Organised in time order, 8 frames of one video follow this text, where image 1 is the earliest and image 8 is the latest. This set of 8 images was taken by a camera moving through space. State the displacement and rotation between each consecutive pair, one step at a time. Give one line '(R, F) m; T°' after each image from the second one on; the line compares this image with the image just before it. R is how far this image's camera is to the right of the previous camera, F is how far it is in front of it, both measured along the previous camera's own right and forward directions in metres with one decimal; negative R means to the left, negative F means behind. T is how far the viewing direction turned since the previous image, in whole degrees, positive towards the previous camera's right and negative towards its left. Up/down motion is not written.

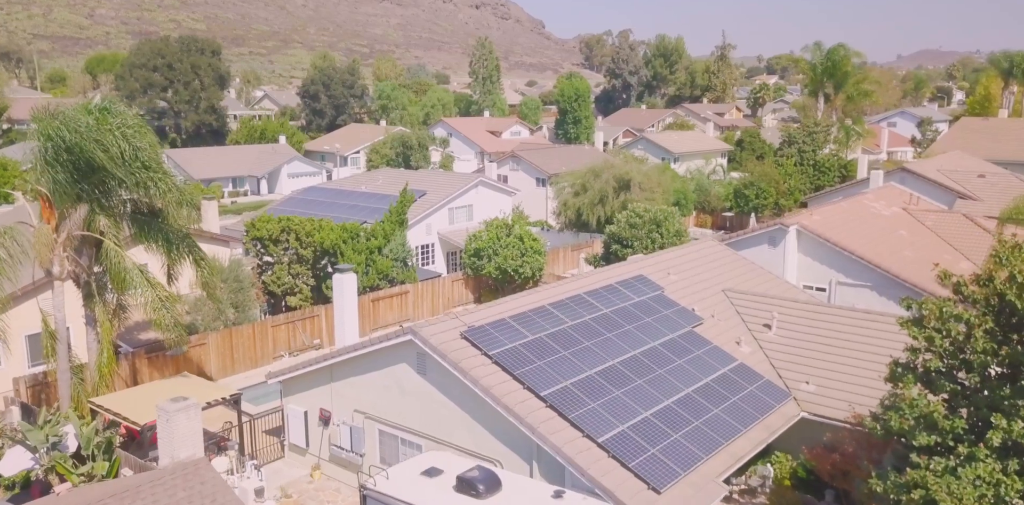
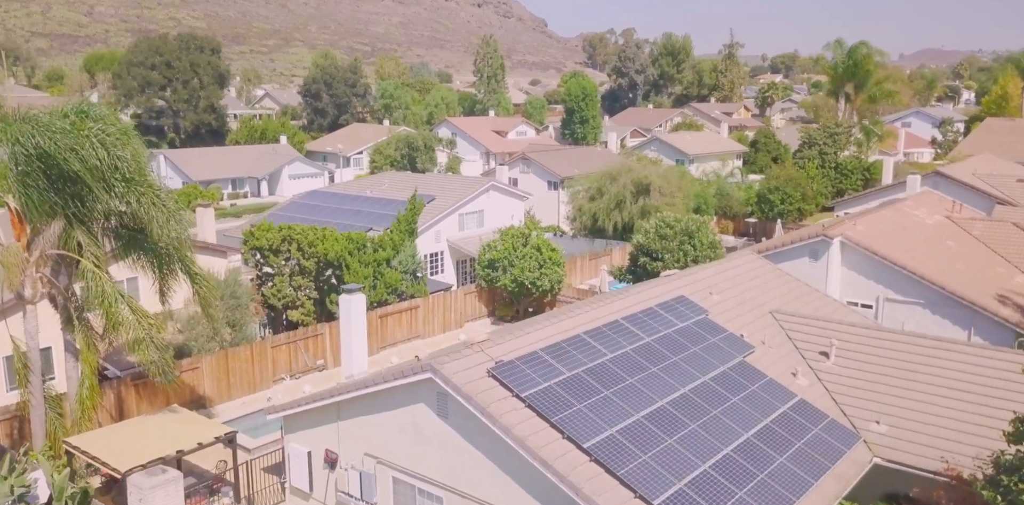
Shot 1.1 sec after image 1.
(-0.6, +2.2) m; 0°
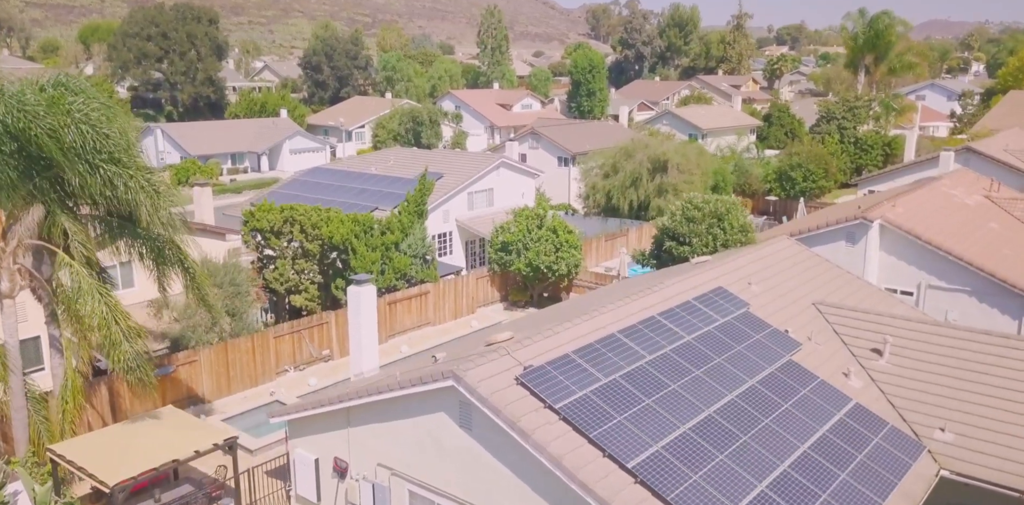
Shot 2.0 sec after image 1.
(-0.5, +1.7) m; 0°
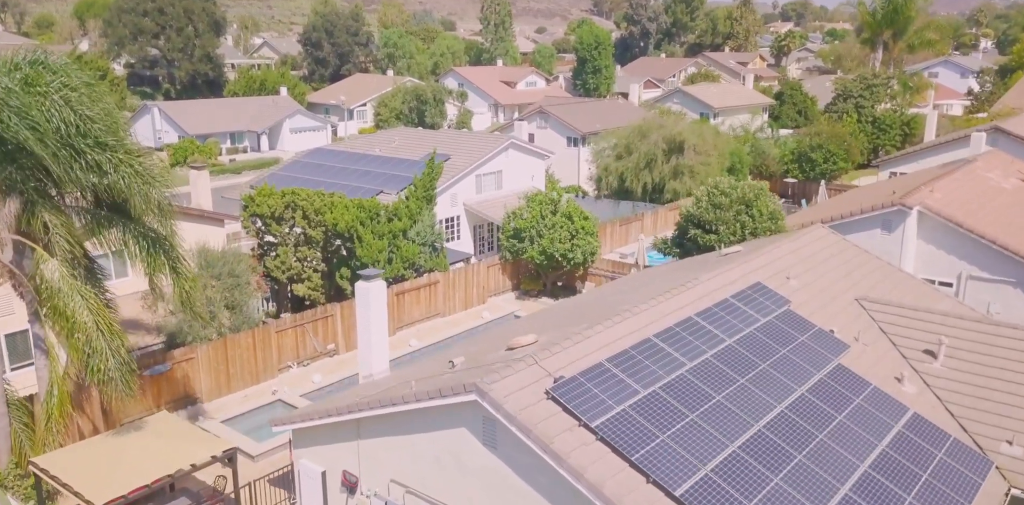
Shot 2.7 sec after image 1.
(-0.4, +1.4) m; 0°
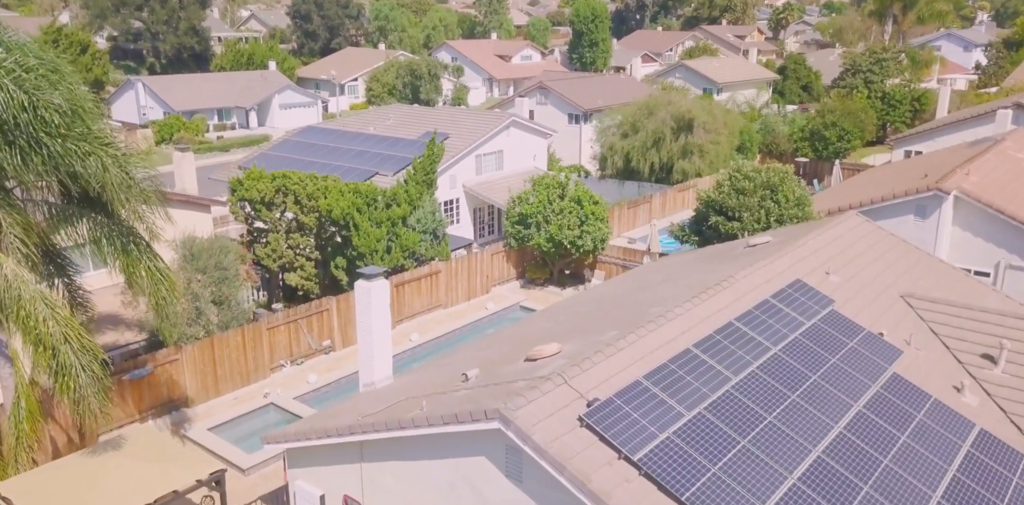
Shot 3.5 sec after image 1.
(-0.4, +1.6) m; +1°
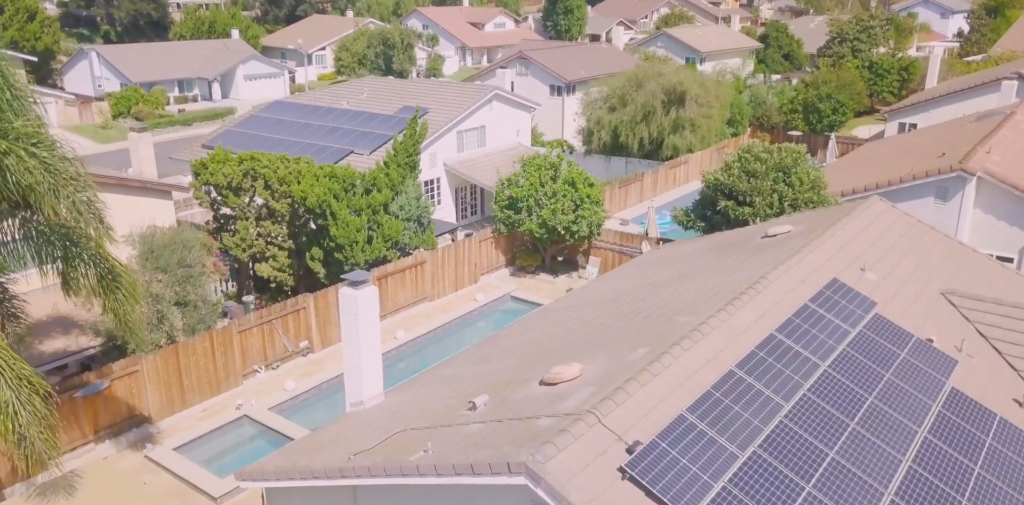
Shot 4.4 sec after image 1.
(-0.6, +1.8) m; +2°
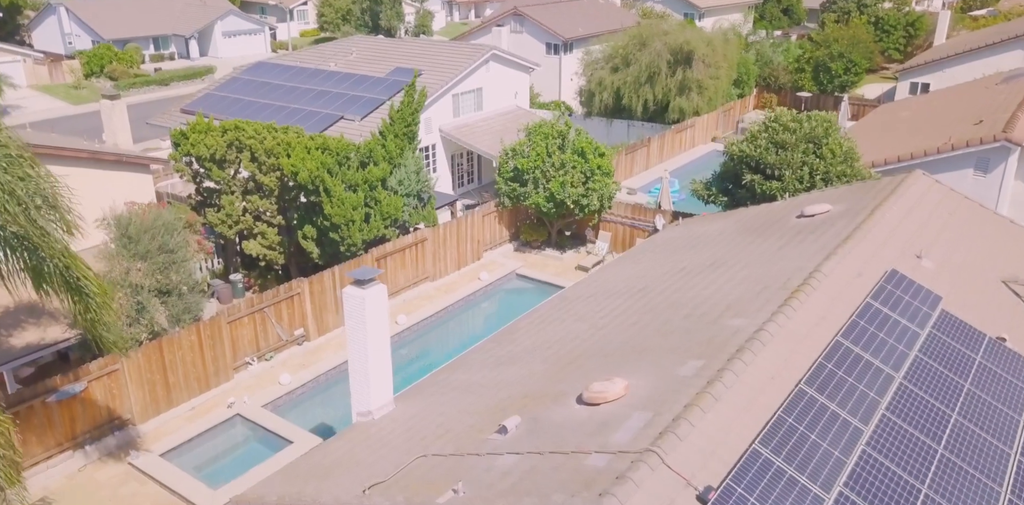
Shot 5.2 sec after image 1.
(-0.6, +1.5) m; +1°
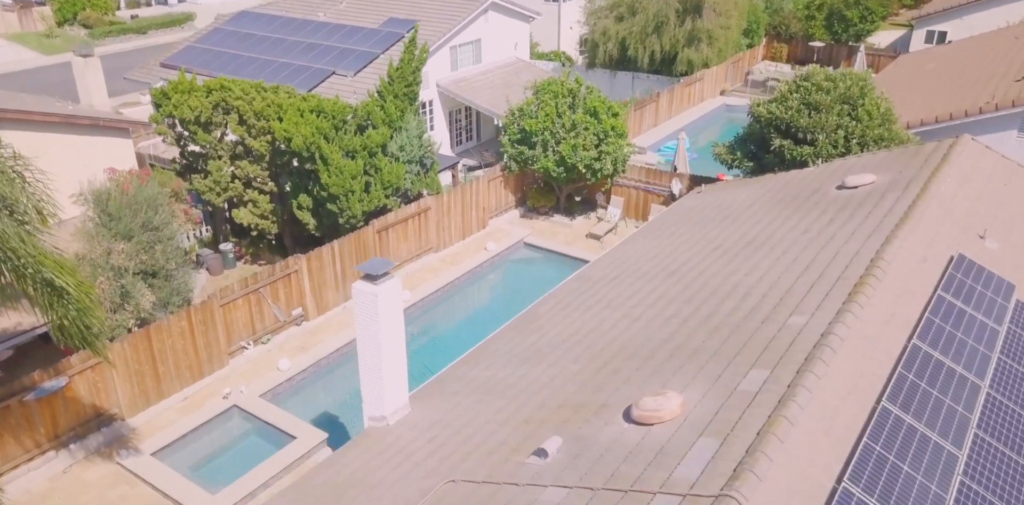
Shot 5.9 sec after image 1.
(-0.5, +1.3) m; +1°
